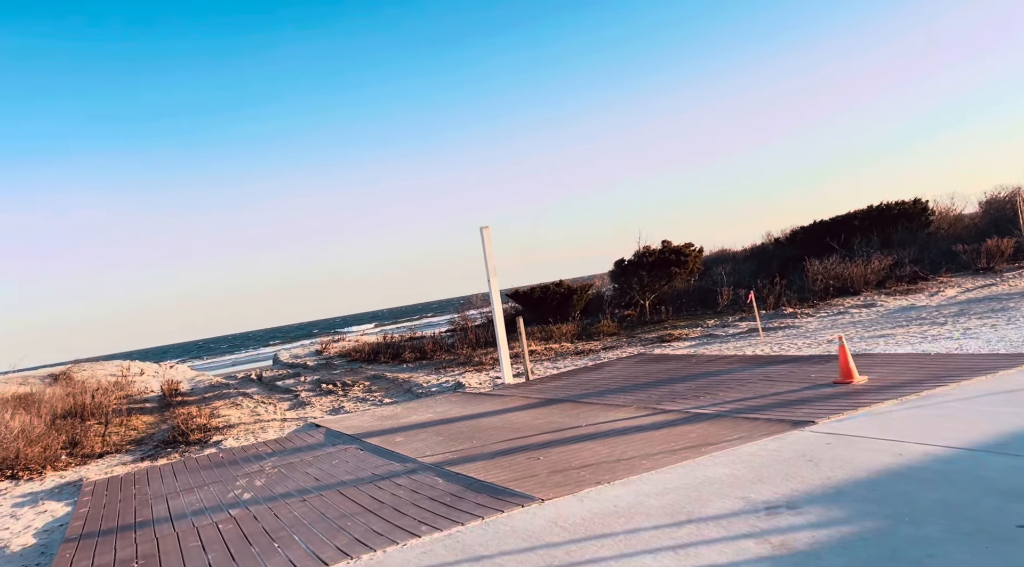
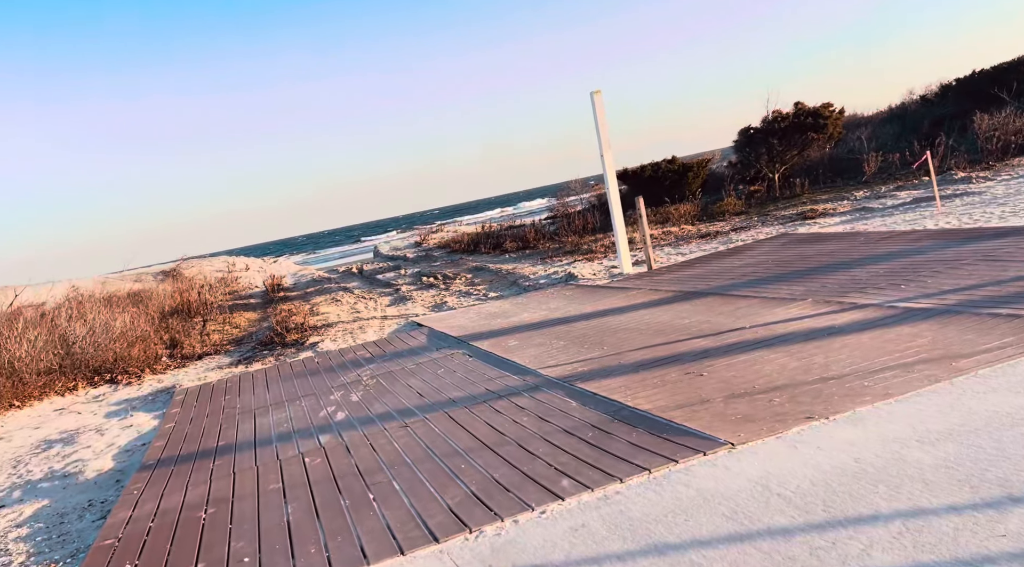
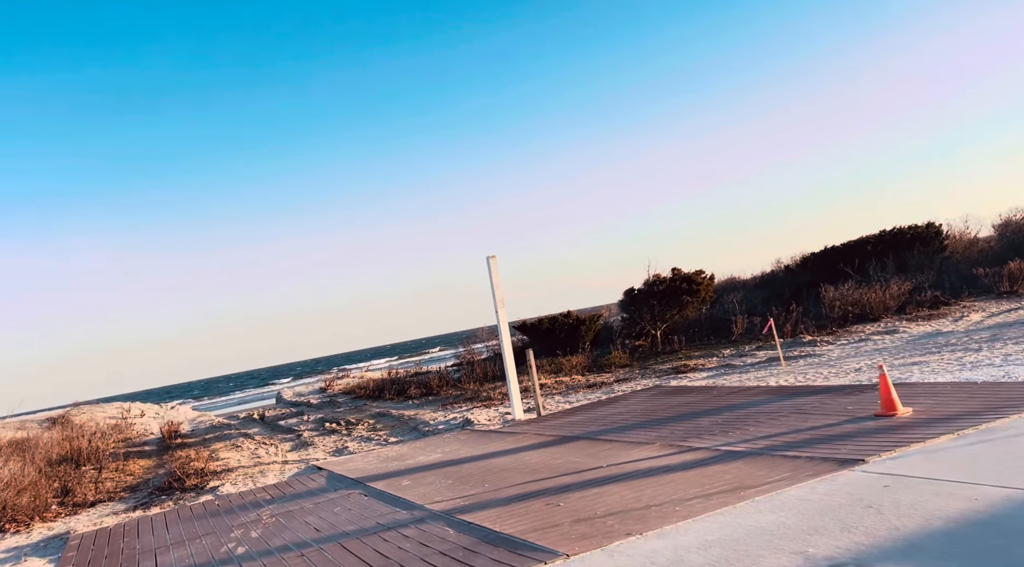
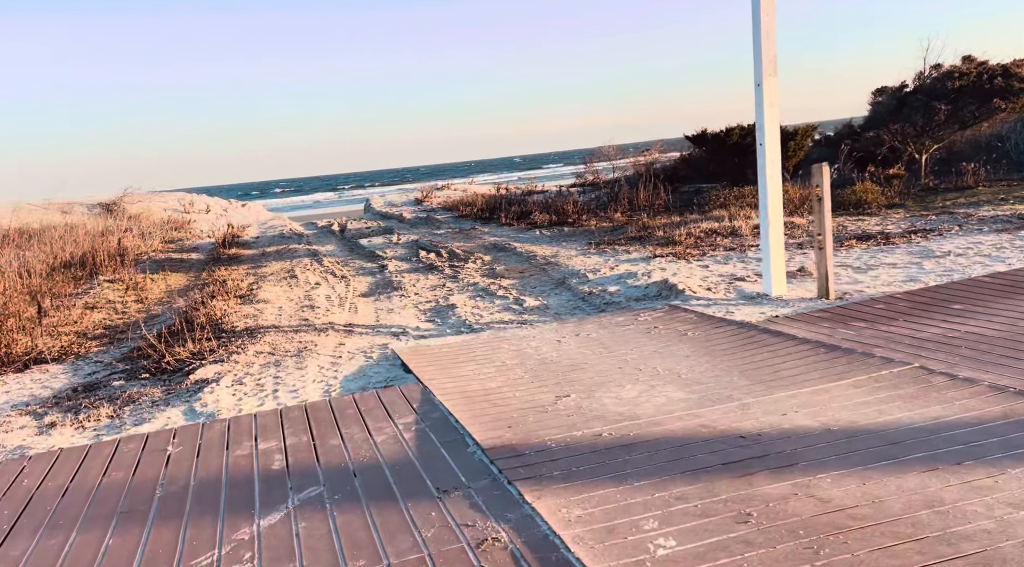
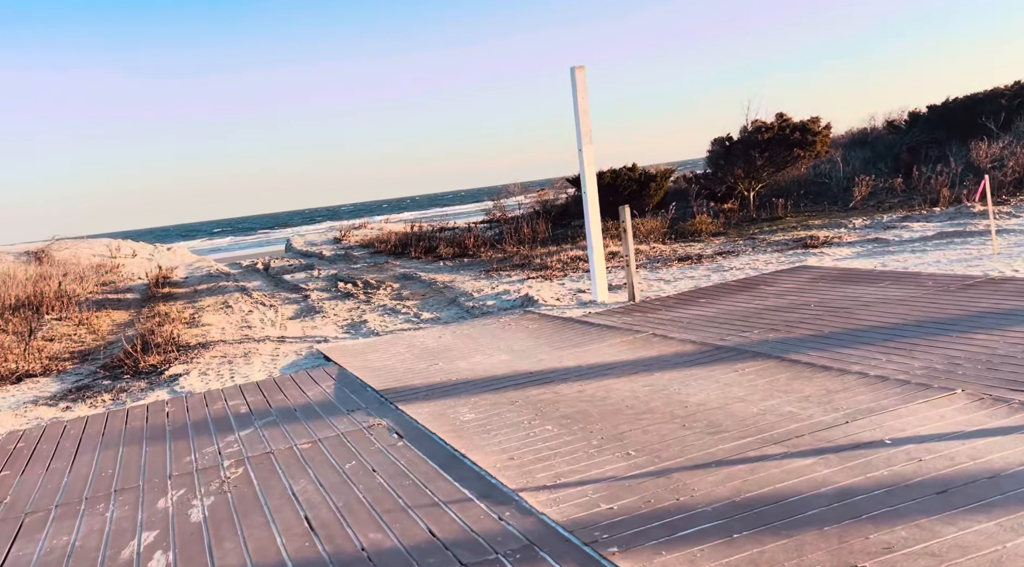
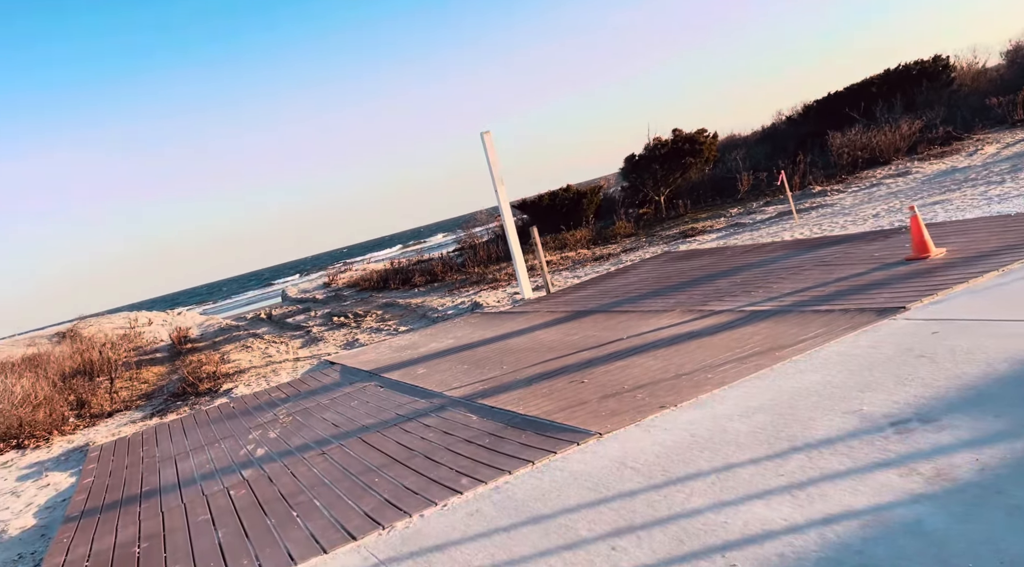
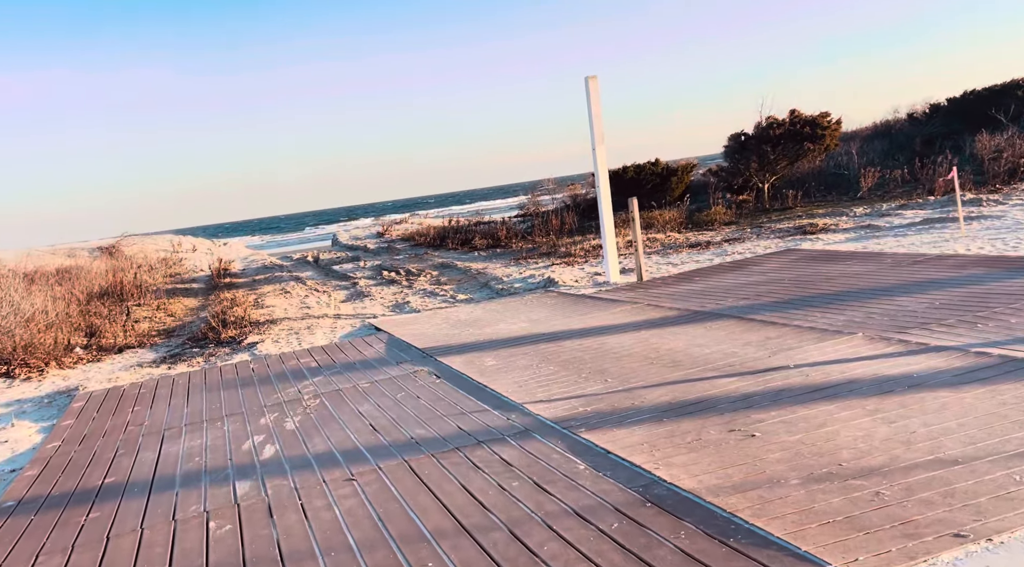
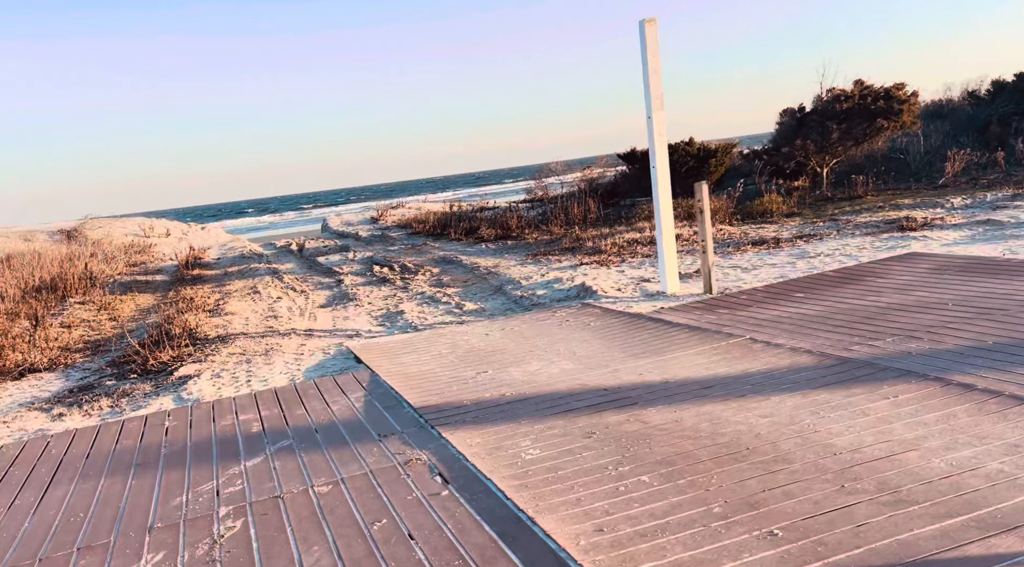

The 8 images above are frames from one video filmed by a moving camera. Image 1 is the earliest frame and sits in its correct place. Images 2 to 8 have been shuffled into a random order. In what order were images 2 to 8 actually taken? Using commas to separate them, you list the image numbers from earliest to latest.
3, 6, 2, 7, 5, 8, 4
